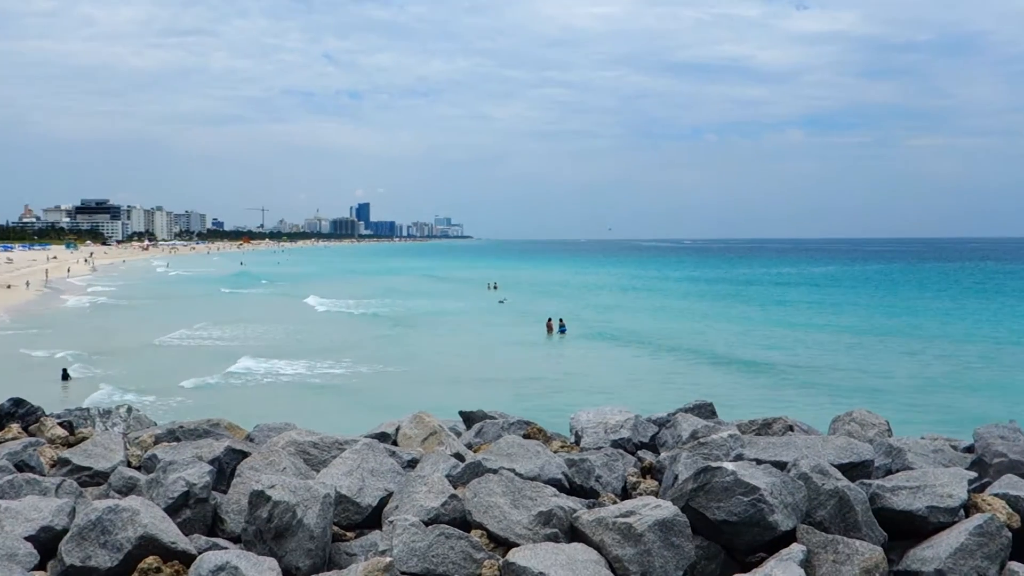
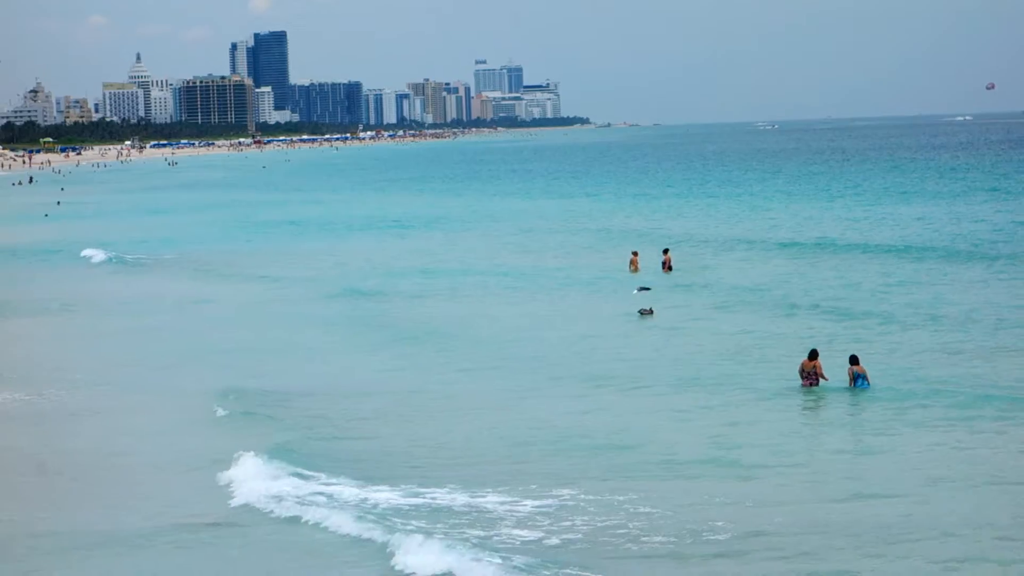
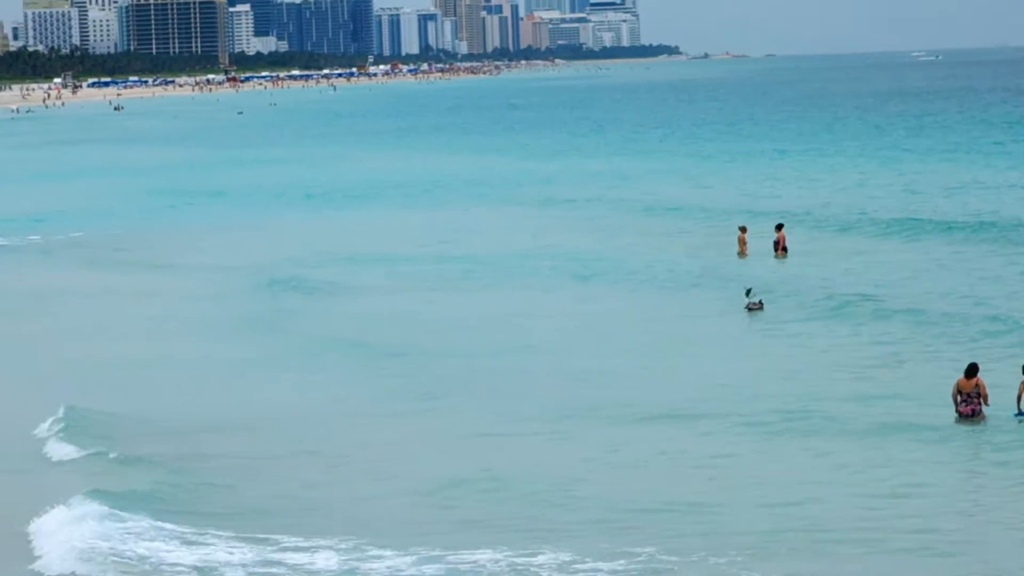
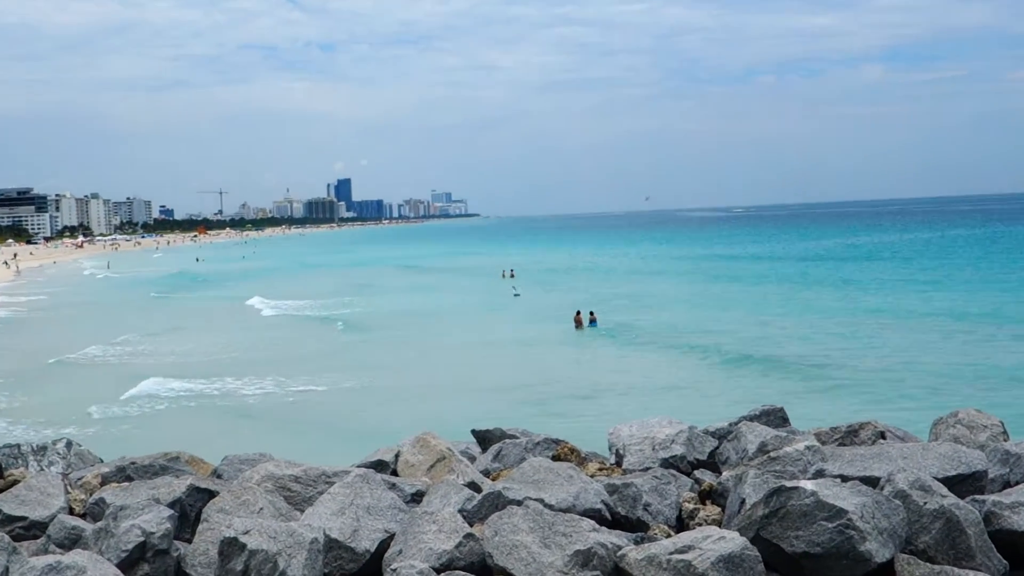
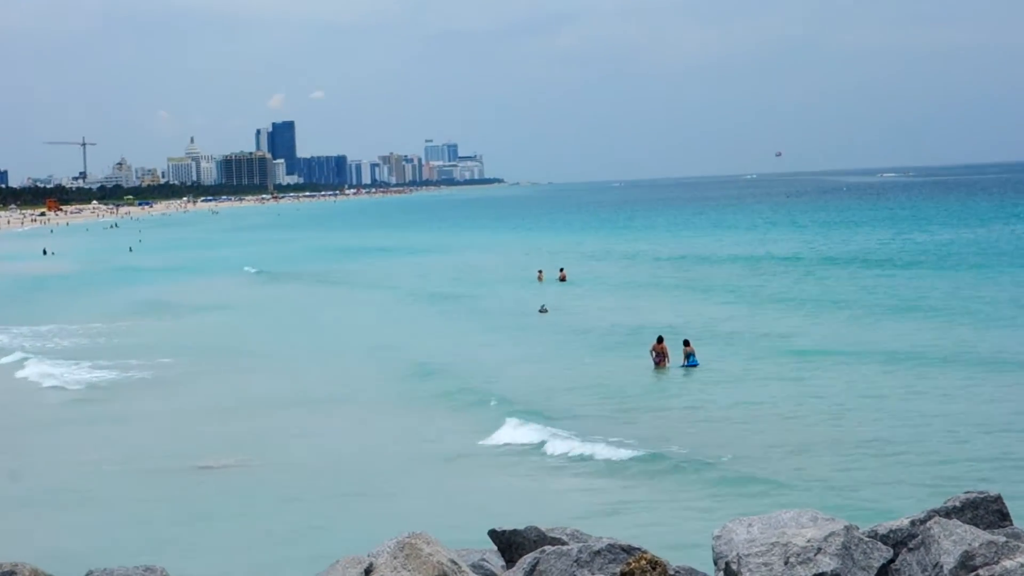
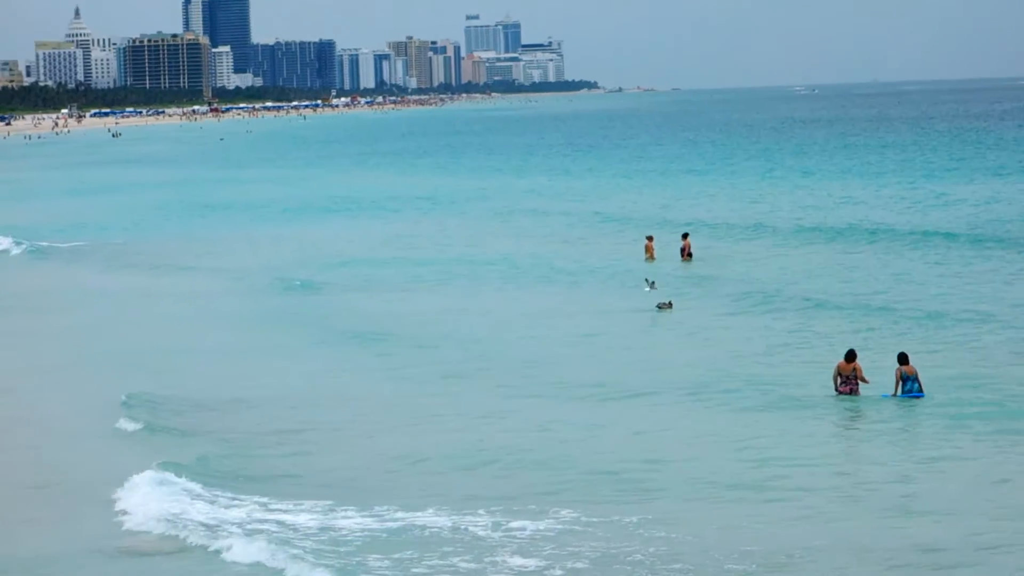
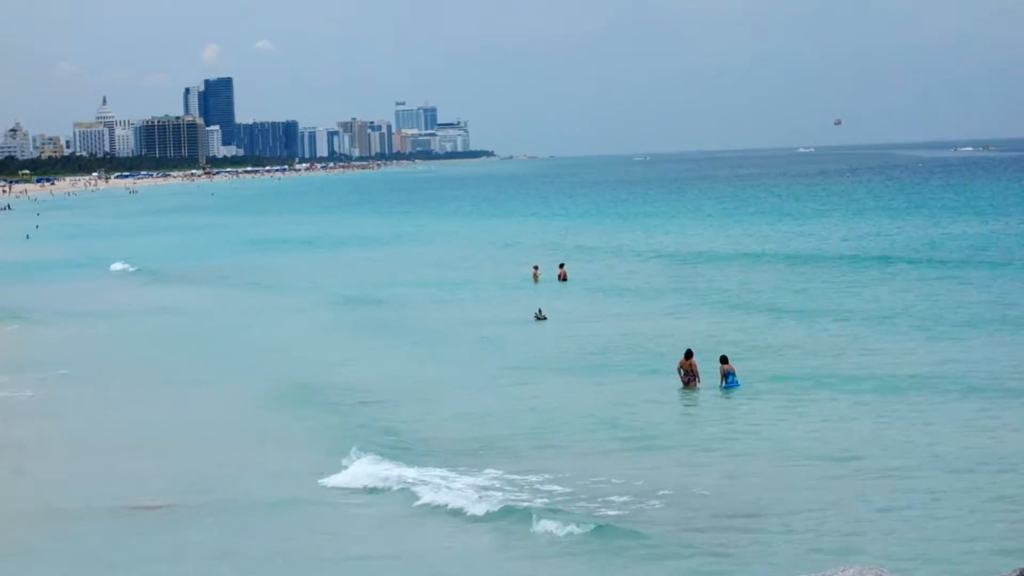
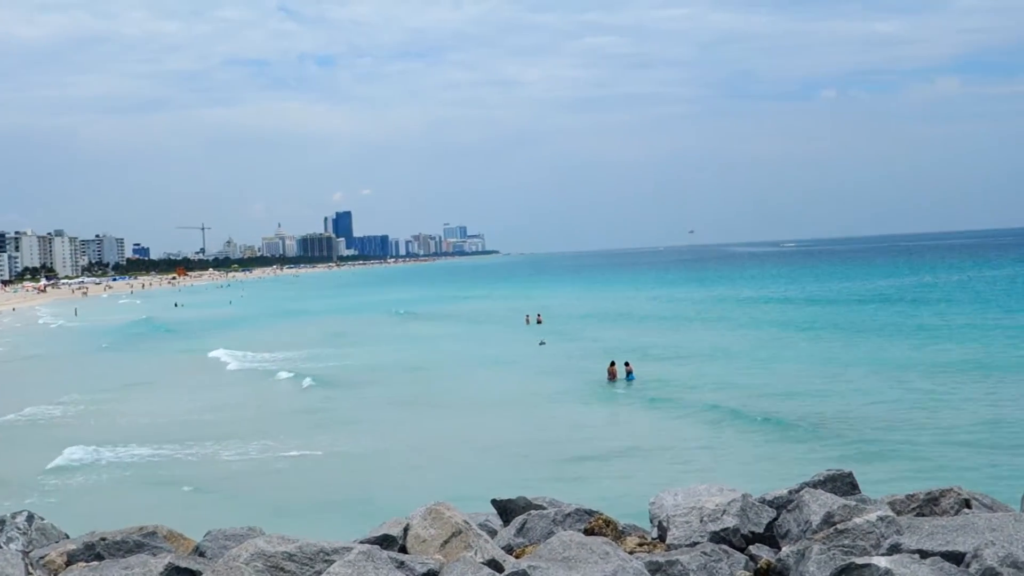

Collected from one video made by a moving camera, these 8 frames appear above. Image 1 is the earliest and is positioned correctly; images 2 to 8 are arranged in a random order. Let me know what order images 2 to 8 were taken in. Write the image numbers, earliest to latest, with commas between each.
4, 8, 5, 7, 2, 6, 3
